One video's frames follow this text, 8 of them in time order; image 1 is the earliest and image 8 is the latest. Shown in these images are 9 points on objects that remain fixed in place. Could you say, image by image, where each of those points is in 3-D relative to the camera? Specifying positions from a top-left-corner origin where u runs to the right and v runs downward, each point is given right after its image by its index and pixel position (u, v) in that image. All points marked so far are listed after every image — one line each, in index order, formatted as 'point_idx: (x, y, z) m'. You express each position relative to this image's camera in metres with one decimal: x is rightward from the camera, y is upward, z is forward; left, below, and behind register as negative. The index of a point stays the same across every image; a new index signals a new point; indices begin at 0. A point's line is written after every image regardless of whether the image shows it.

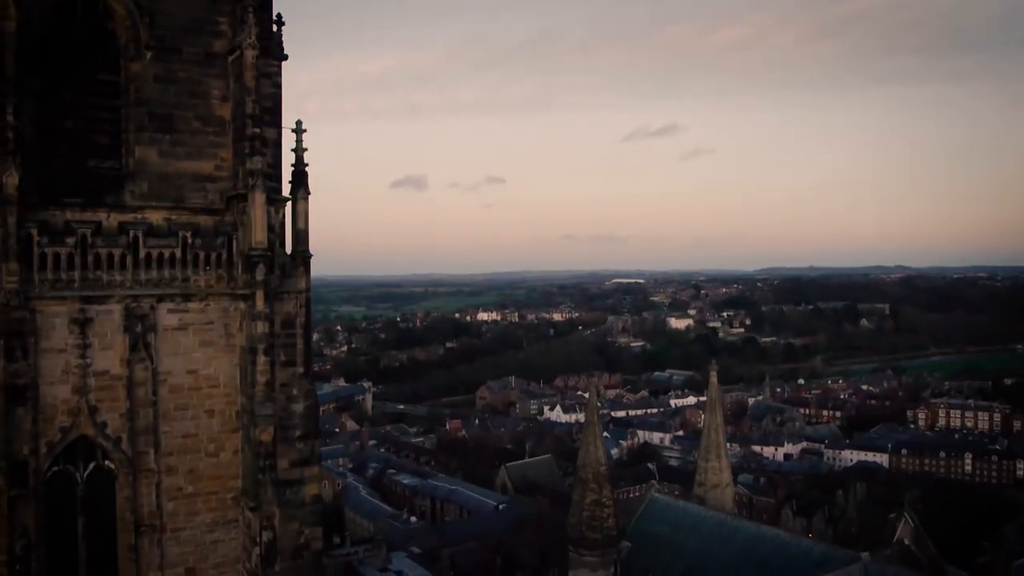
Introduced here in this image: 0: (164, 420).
0: (-4.8, -1.8, +11.2) m
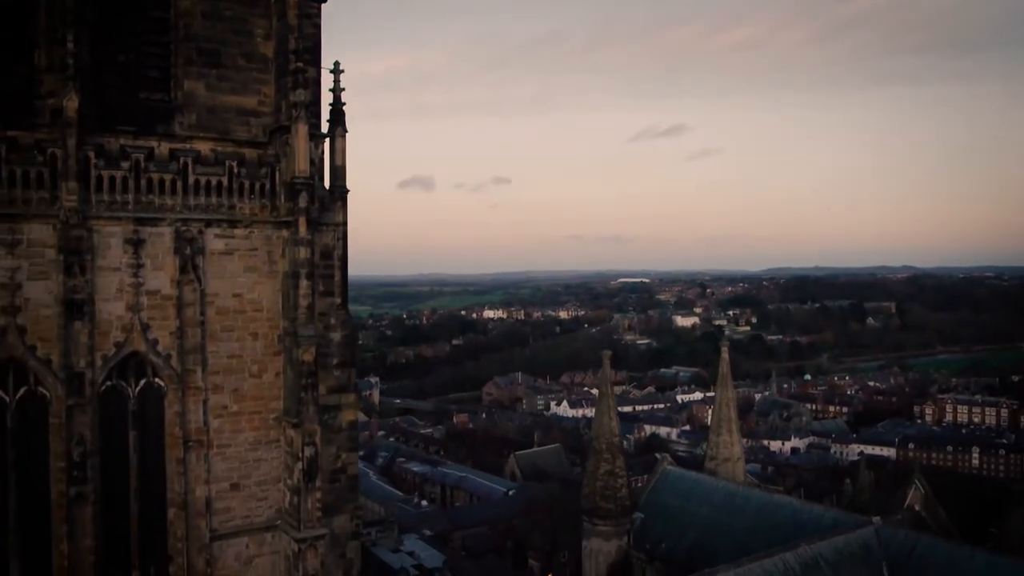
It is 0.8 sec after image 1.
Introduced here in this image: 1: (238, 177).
0: (-4.3, -0.7, +11.7) m
1: (-4.0, +1.6, +11.8) m
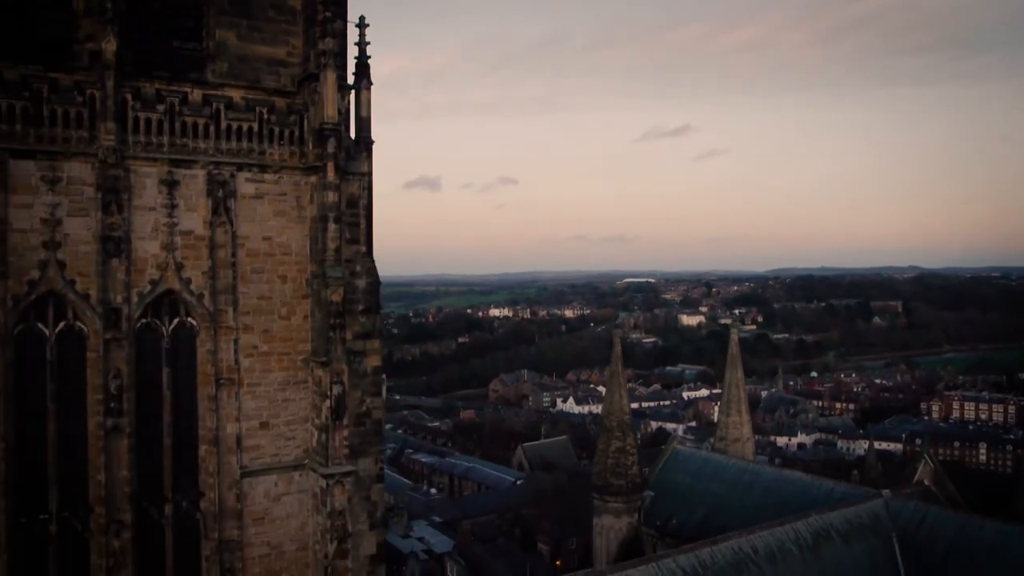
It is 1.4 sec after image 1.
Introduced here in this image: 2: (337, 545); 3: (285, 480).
0: (-4.0, +0.1, +12.0) m
1: (-3.6, +2.4, +12.2) m
2: (-2.6, -3.8, +12.1) m
3: (-3.4, -2.9, +12.4) m
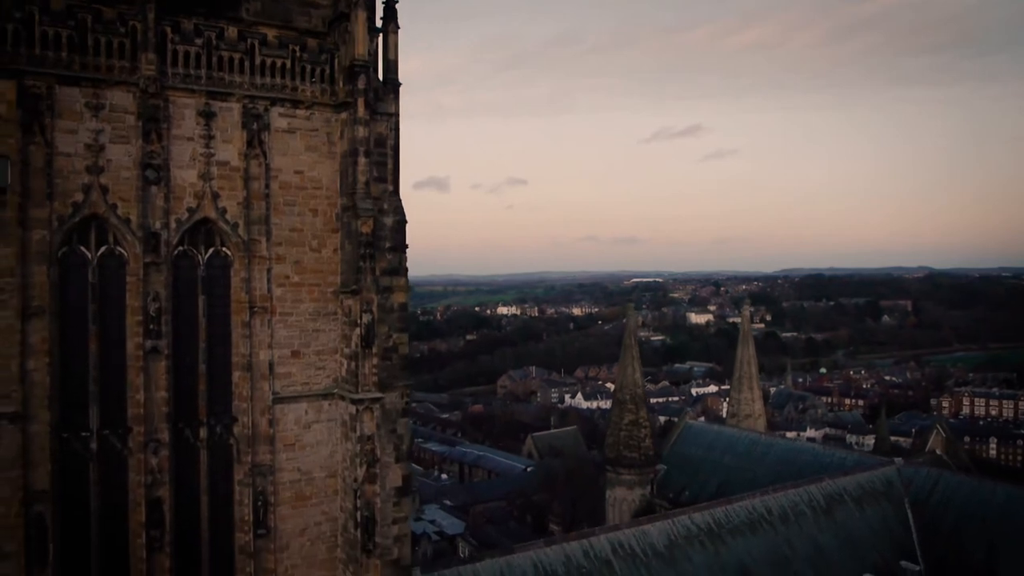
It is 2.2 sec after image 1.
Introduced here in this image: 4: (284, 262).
0: (-3.6, +1.1, +12.4) m
1: (-3.2, +3.5, +12.6) m
2: (-2.2, -2.8, +12.4) m
3: (-3.1, -1.9, +12.7) m
4: (-3.5, +0.4, +12.5) m
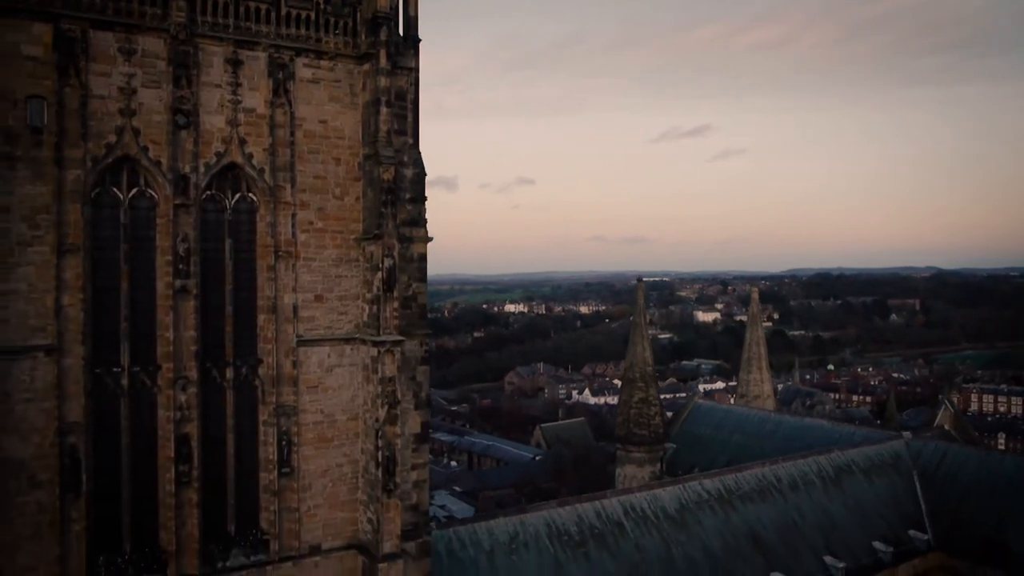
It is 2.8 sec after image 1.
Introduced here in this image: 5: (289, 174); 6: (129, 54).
0: (-3.3, +2.0, +12.7) m
1: (-3.0, +4.3, +12.9) m
2: (-1.9, -1.9, +12.8) m
3: (-2.8, -1.0, +13.1) m
4: (-3.2, +1.2, +12.8) m
5: (-3.4, +1.8, +12.7) m
6: (-5.4, +3.3, +11.5) m
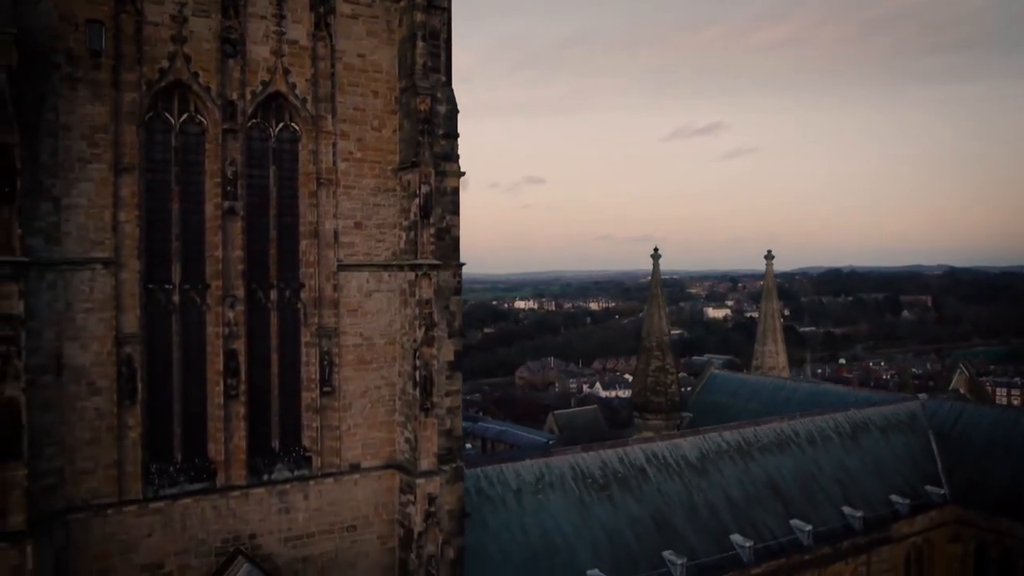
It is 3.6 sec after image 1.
0: (-2.8, +3.2, +13.3) m
1: (-2.4, +5.5, +13.4) m
2: (-1.4, -0.7, +13.3) m
3: (-2.3, +0.2, +13.6) m
4: (-2.7, +2.4, +13.4) m
5: (-2.9, +3.0, +13.2) m
6: (-4.9, +4.5, +12.0) m
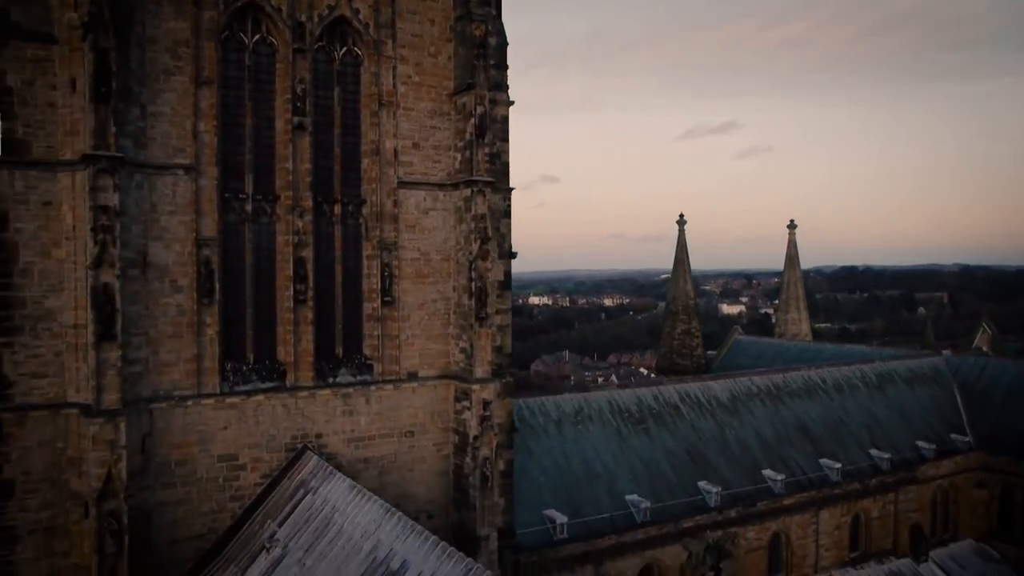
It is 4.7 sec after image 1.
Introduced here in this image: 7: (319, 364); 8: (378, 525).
0: (-1.9, +4.6, +14.0) m
1: (-1.6, +7.0, +14.2) m
2: (-0.6, +0.7, +14.0) m
3: (-1.4, +1.6, +14.3) m
4: (-1.8, +3.9, +14.1) m
5: (-2.1, +4.4, +13.9) m
6: (-4.0, +5.9, +12.8) m
7: (-3.2, -1.3, +13.6) m
8: (-1.6, -2.9, +10.0) m
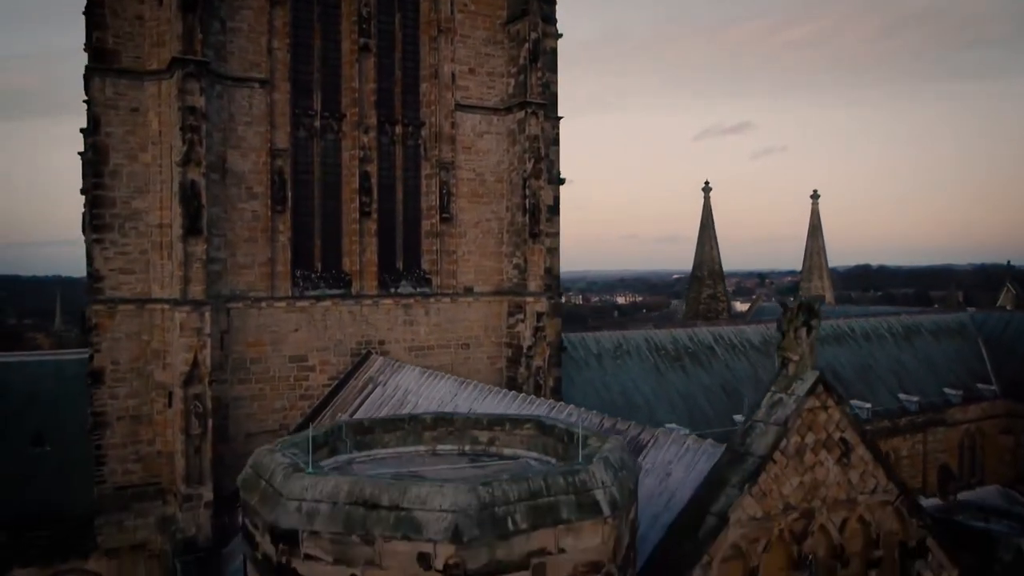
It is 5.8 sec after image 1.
0: (-1.0, +6.1, +14.8) m
1: (-0.6, +8.4, +14.9) m
2: (+0.4, +2.2, +14.7) m
3: (-0.5, +3.1, +15.0) m
4: (-0.9, +5.3, +14.8) m
5: (-1.1, +5.9, +14.7) m
6: (-3.1, +7.4, +13.6) m
7: (-2.3, +0.2, +14.3) m
8: (-0.8, -1.4, +10.7) m
